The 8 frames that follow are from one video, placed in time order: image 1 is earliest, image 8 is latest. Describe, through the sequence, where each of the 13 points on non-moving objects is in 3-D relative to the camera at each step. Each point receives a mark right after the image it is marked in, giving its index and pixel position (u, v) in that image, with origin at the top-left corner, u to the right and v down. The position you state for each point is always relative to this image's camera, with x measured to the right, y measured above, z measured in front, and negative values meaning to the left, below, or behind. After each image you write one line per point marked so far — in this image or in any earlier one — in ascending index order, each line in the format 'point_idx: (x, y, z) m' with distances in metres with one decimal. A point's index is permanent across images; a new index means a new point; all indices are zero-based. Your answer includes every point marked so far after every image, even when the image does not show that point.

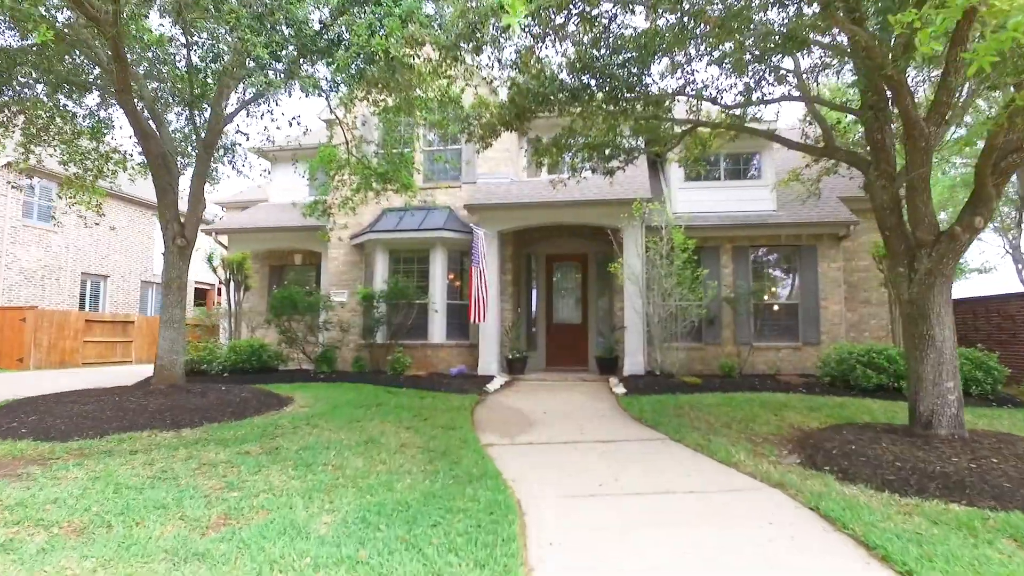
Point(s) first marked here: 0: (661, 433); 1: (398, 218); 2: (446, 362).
0: (+1.5, -1.5, +6.4) m
1: (-2.3, +1.4, +12.9) m
2: (-1.3, -1.5, +12.2) m
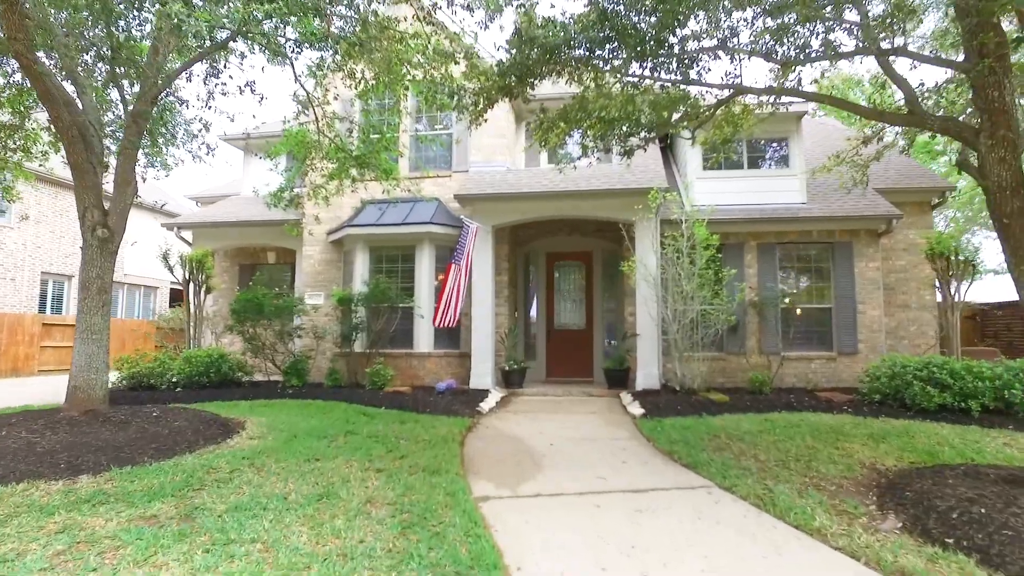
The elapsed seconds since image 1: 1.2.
0: (+1.5, -1.5, +5.0) m
1: (-2.4, +1.4, +11.5) m
2: (-1.3, -1.5, +10.8) m
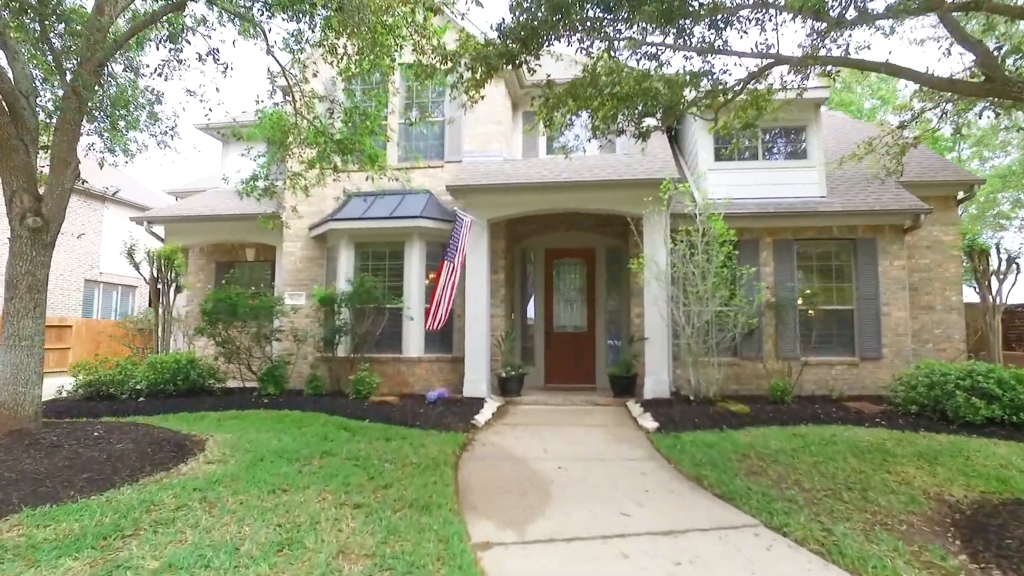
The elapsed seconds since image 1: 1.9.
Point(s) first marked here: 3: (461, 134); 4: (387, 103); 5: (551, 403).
0: (+1.5, -1.5, +4.2) m
1: (-2.5, +1.4, +10.7) m
2: (-1.4, -1.5, +10.0) m
3: (-0.9, +2.7, +11.0) m
4: (-1.6, +2.4, +8.3) m
5: (+0.6, -1.7, +9.5) m
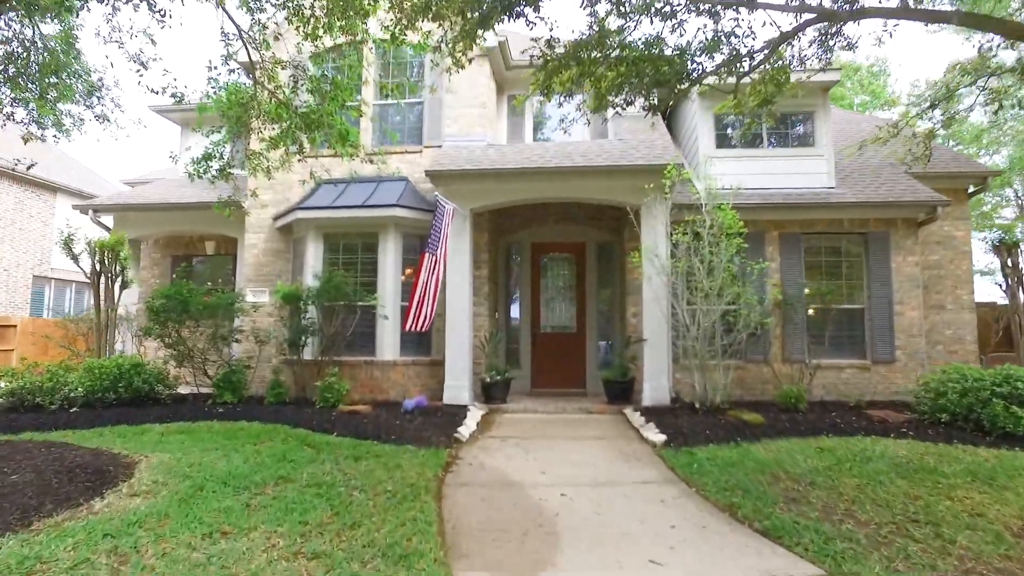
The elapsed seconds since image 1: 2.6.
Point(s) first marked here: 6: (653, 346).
0: (+1.5, -1.4, +3.4) m
1: (-2.7, +1.5, +9.7) m
2: (-1.6, -1.4, +9.1) m
3: (-1.1, +2.7, +10.1) m
4: (-1.8, +2.5, +7.4) m
5: (+0.4, -1.7, +8.6) m
6: (+1.9, -0.8, +8.5) m
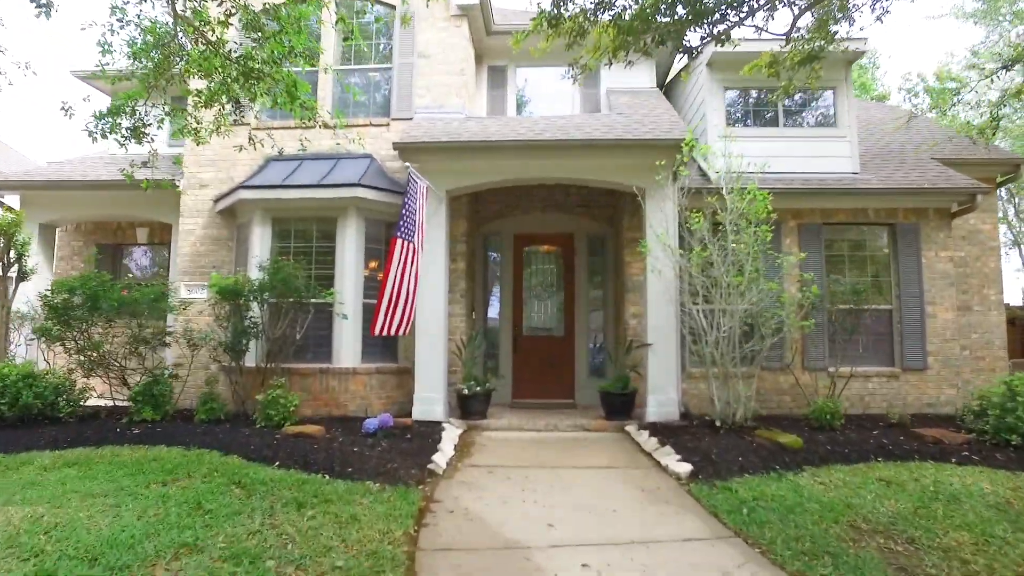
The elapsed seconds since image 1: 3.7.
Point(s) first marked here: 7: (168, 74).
0: (+1.6, -1.4, +2.2) m
1: (-2.9, +1.5, +8.3) m
2: (-1.8, -1.4, +7.7) m
3: (-1.4, +2.8, +8.7) m
4: (-1.9, +2.6, +6.0) m
5: (+0.2, -1.6, +7.3) m
6: (+1.7, -0.7, +7.3) m
7: (-3.0, +1.9, +5.6) m
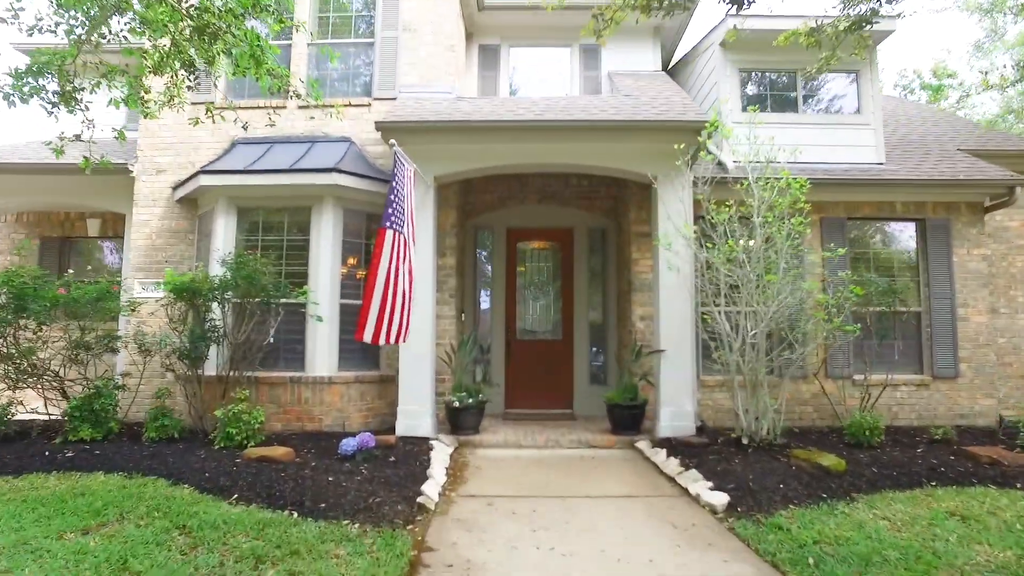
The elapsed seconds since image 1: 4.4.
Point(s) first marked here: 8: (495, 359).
0: (+1.7, -1.4, +1.4) m
1: (-3.0, +1.6, +7.3) m
2: (-1.8, -1.3, +6.8) m
3: (-1.4, +2.8, +7.8) m
4: (-1.9, +2.6, +5.1) m
5: (+0.2, -1.6, +6.5) m
6: (+1.7, -0.7, +6.5) m
7: (-3.0, +1.9, +4.6) m
8: (-0.2, -0.9, +8.5) m
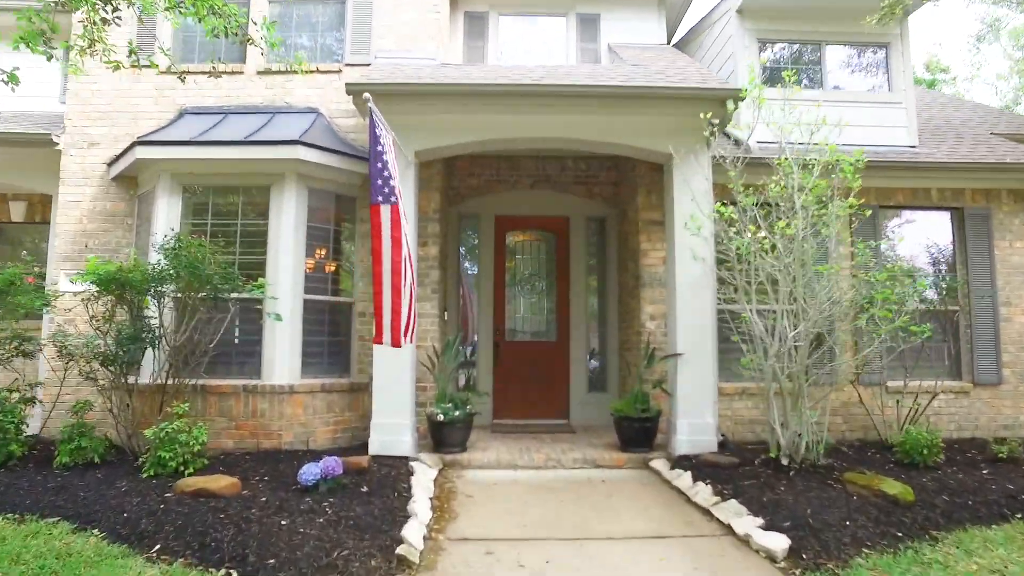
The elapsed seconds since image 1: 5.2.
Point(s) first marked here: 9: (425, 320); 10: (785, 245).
0: (+1.9, -1.3, +0.5) m
1: (-3.0, +1.6, +6.3) m
2: (-1.9, -1.3, +5.8) m
3: (-1.5, +2.9, +6.8) m
4: (-1.8, +2.6, +4.1) m
5: (+0.1, -1.6, +5.6) m
6: (+1.6, -0.7, +5.6) m
7: (-2.9, +2.0, +3.6) m
8: (-0.3, -0.9, +7.5) m
9: (-0.9, -0.3, +6.3) m
10: (+2.1, +0.4, +5.0) m
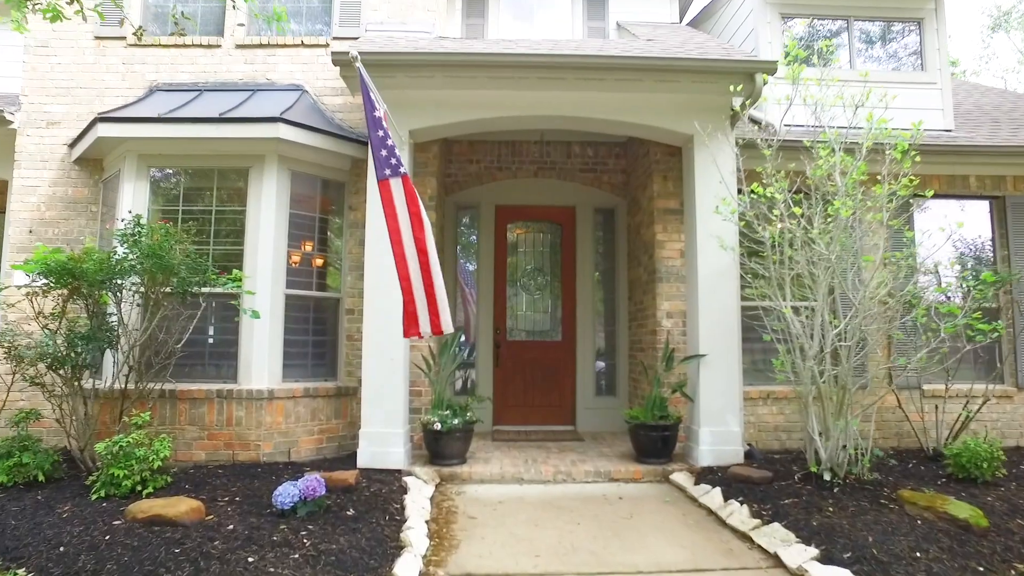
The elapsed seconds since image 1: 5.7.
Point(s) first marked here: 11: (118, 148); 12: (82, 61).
0: (+2.0, -1.3, 0.0) m
1: (-3.0, +1.7, +5.7) m
2: (-1.9, -1.2, +5.2) m
3: (-1.5, +2.9, +6.2) m
4: (-1.8, +2.7, +3.5) m
5: (+0.1, -1.5, +5.0) m
6: (+1.7, -0.6, +5.1) m
7: (-2.9, +2.0, +3.0) m
8: (-0.3, -0.8, +6.9) m
9: (-0.8, -0.3, +5.7) m
10: (+2.2, +0.4, +4.4) m
11: (-3.4, +1.2, +5.4) m
12: (-4.1, +2.2, +6.1) m
